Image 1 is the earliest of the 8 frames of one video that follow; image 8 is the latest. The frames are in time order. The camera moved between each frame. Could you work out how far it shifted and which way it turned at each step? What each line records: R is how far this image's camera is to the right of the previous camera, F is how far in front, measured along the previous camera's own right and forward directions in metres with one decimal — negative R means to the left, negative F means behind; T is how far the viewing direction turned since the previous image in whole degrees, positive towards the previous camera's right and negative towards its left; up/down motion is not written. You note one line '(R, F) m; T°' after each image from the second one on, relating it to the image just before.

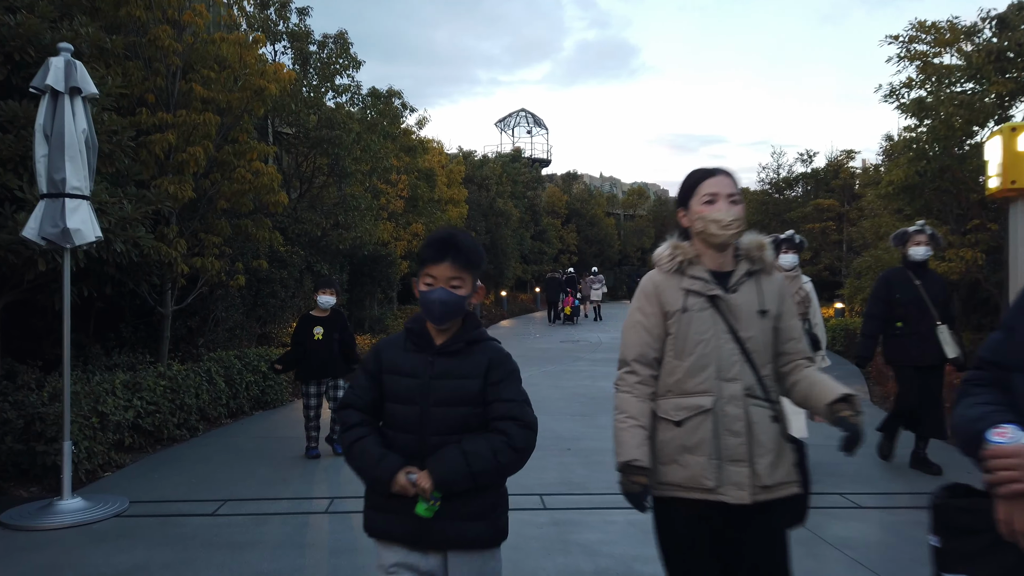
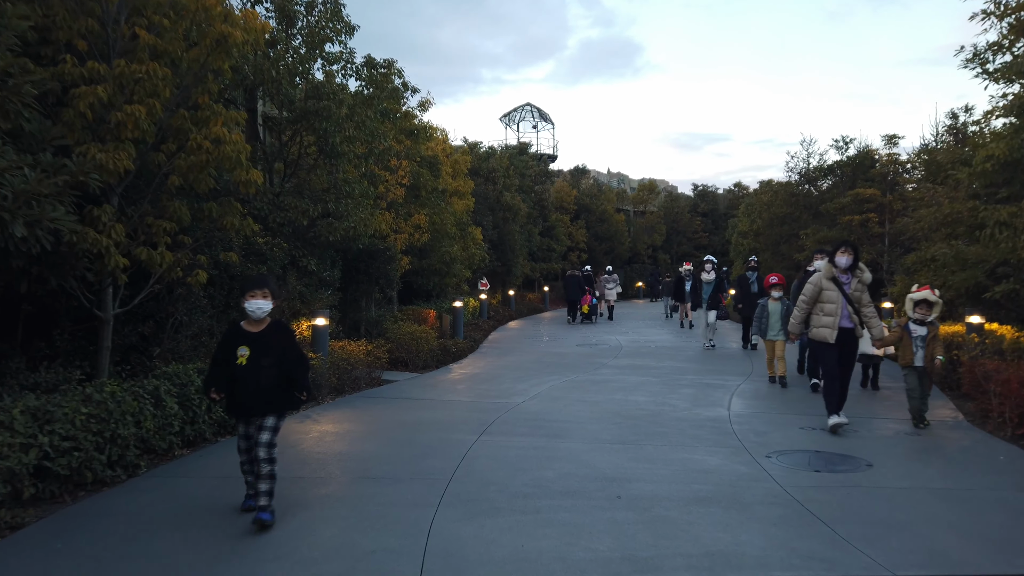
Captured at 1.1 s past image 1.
(-0.2, +1.7) m; 0°
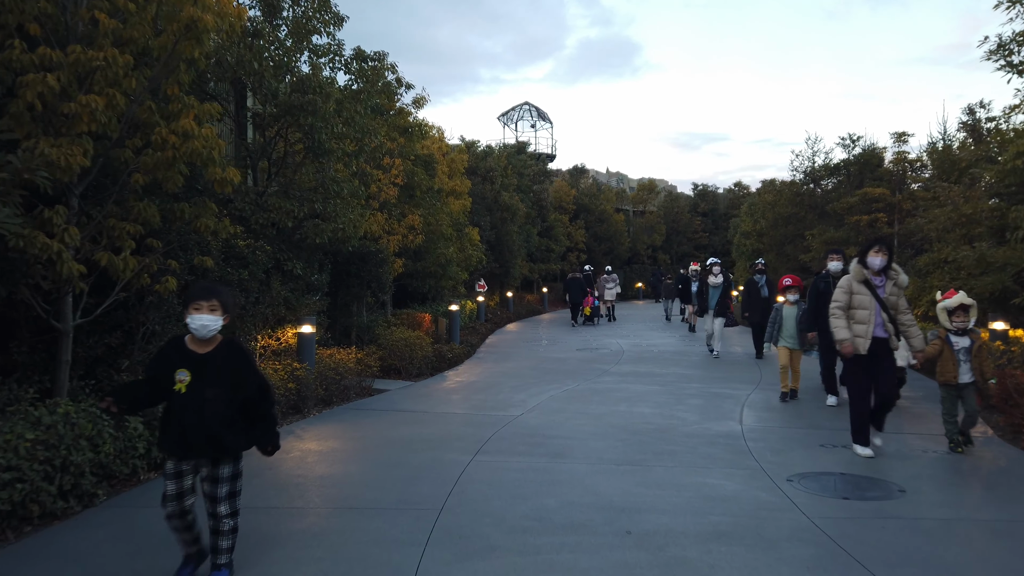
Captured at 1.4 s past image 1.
(0.0, +0.6) m; 0°
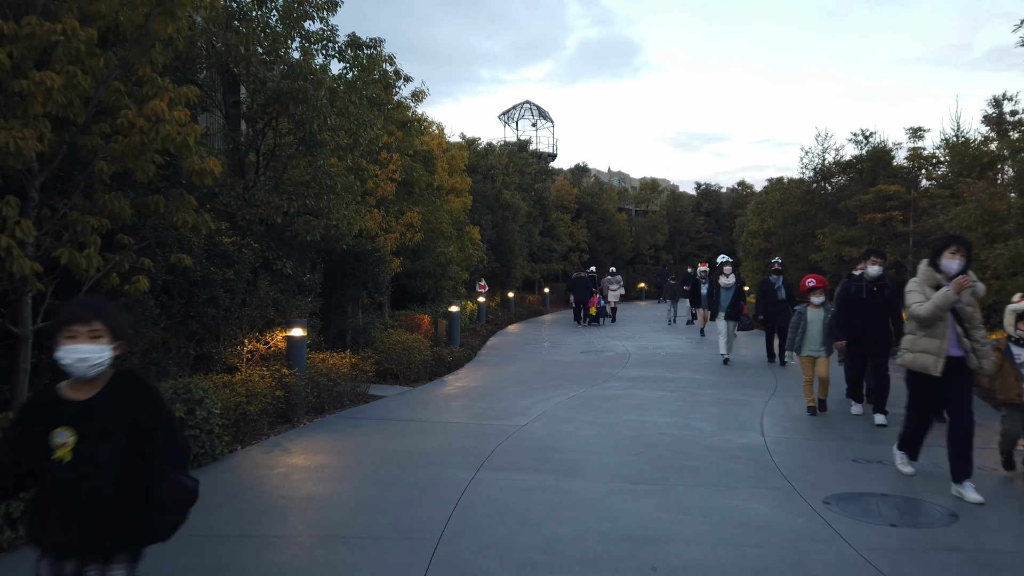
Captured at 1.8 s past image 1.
(0.0, +0.6) m; 0°
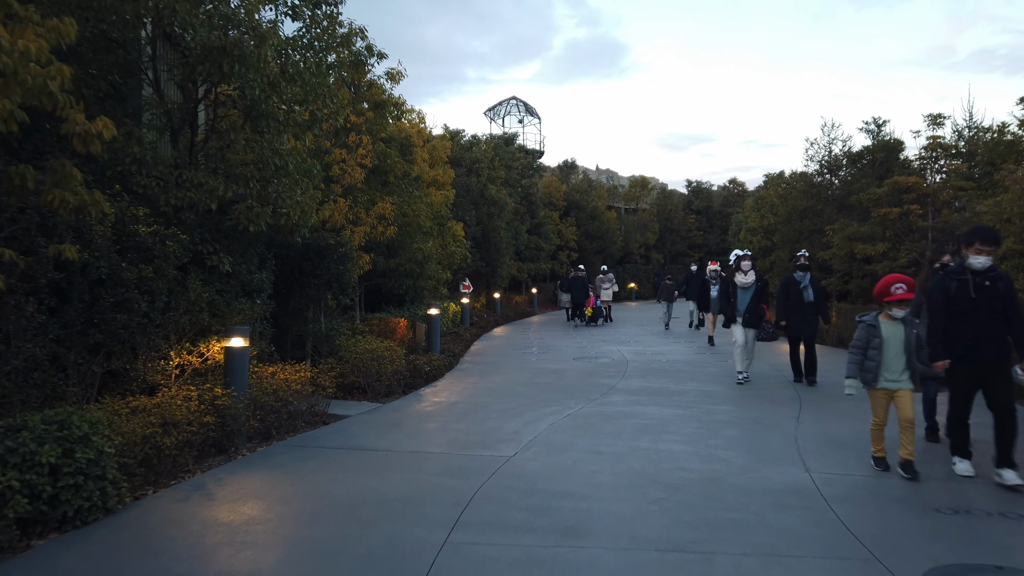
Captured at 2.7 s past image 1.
(0.0, +1.5) m; +1°
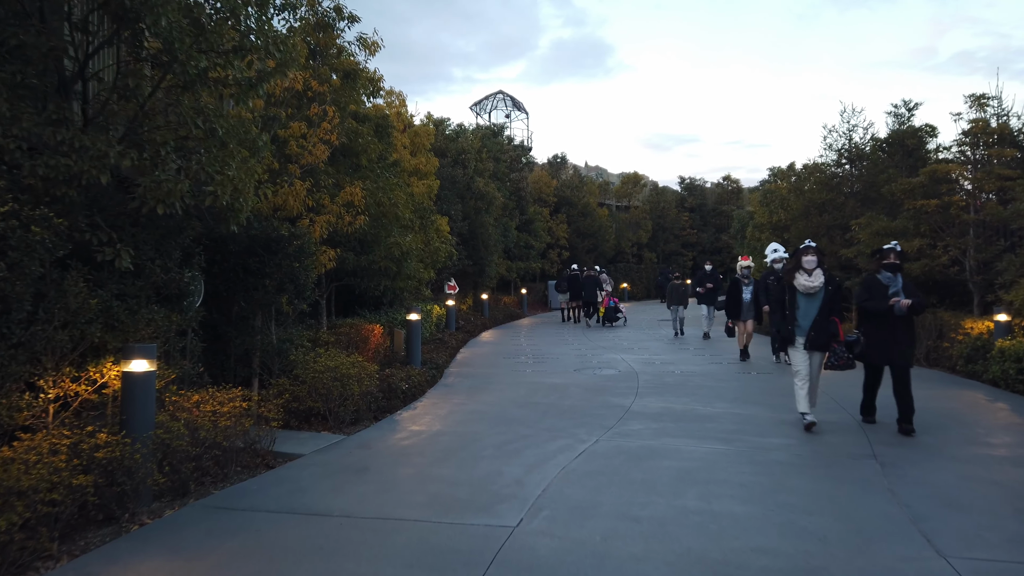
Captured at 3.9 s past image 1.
(-0.1, +1.9) m; +1°
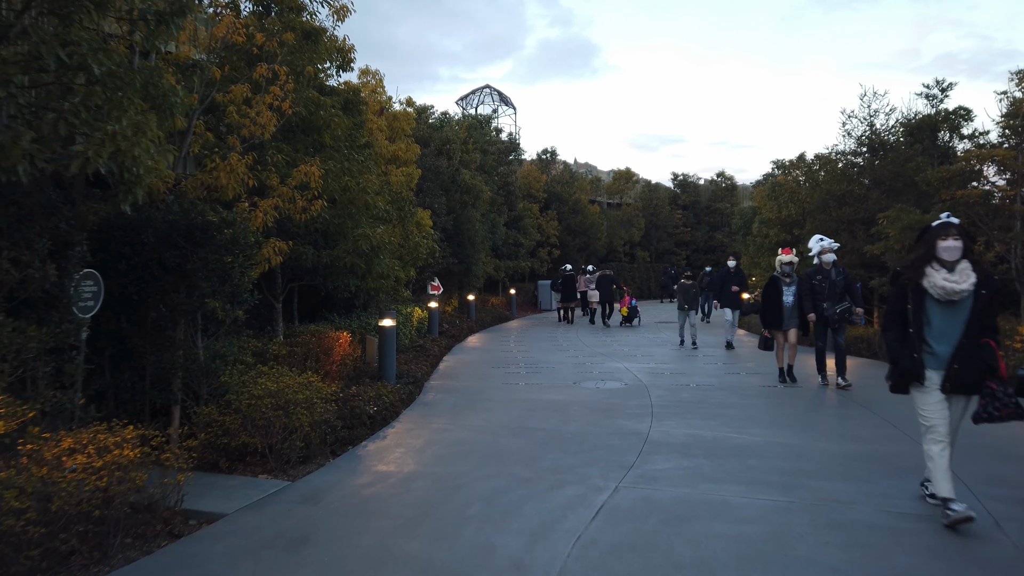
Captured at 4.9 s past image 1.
(-0.1, +1.7) m; +1°
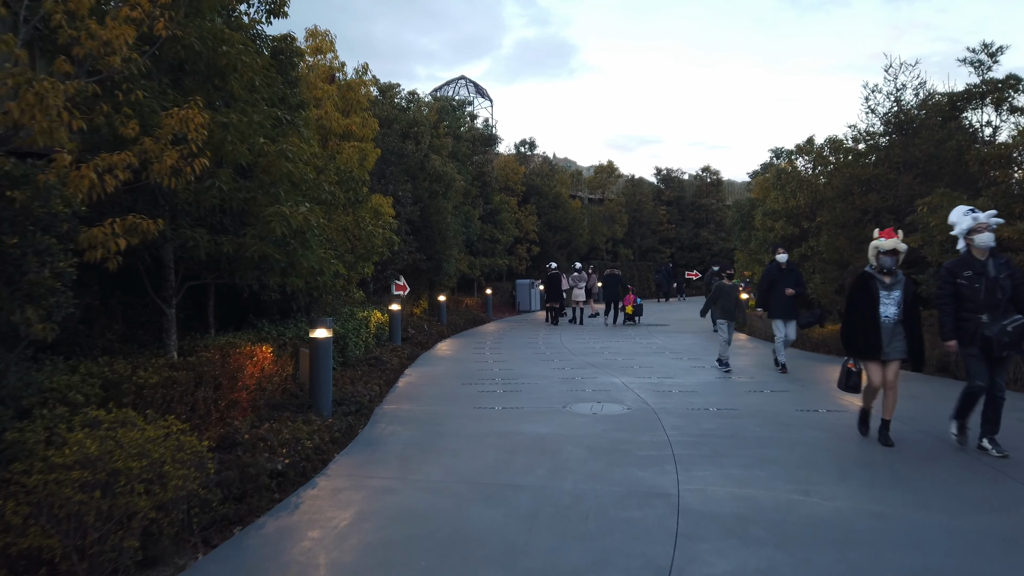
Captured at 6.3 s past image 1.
(0.0, +2.3) m; +2°
